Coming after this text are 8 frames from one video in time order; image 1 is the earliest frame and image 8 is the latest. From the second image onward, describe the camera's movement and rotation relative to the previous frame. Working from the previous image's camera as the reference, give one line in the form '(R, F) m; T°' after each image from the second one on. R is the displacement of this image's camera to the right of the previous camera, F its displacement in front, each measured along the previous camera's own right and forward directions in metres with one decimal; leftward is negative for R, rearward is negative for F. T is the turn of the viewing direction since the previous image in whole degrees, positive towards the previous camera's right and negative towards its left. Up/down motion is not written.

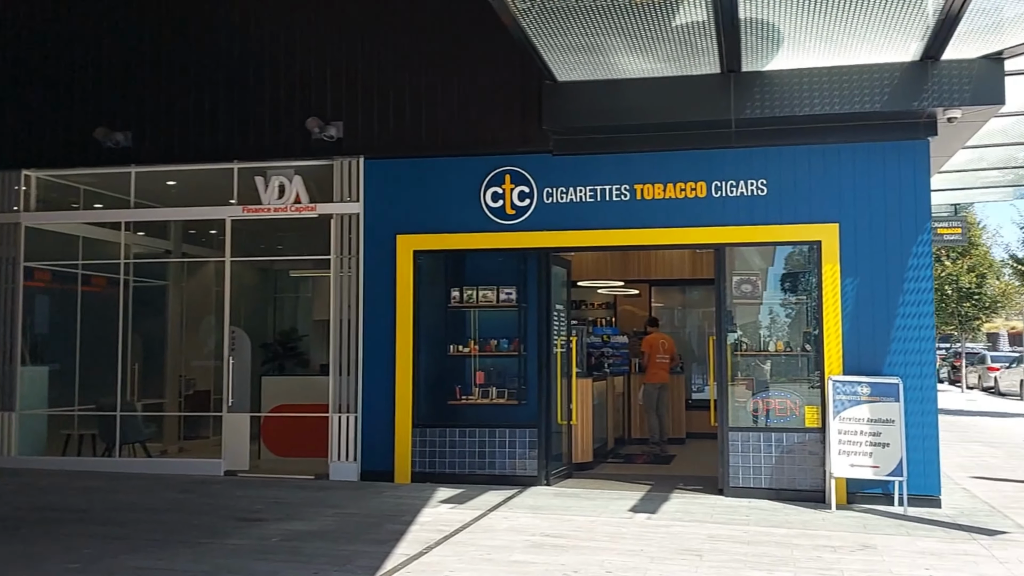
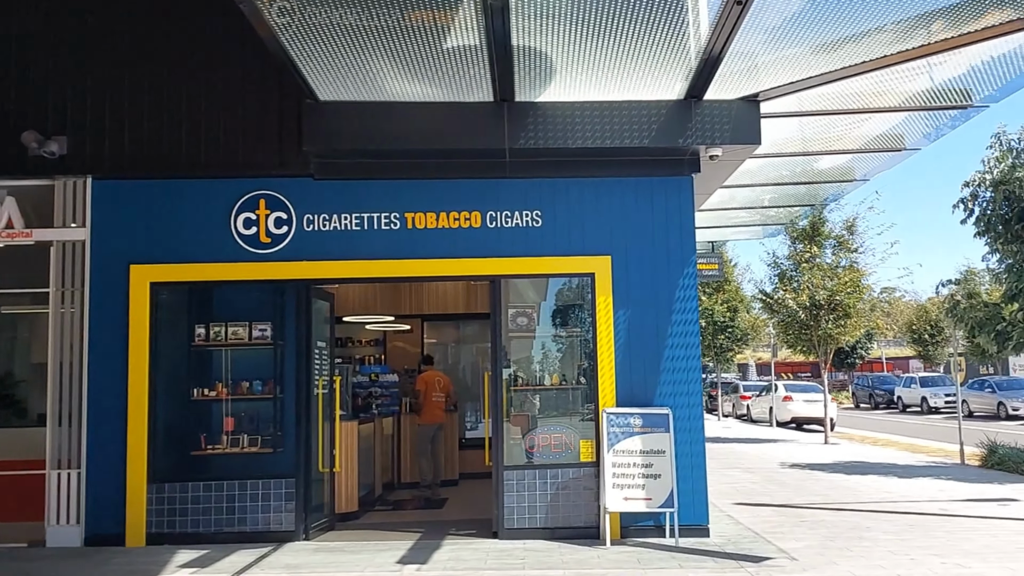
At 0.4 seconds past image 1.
(-0.3, +0.6) m; +16°
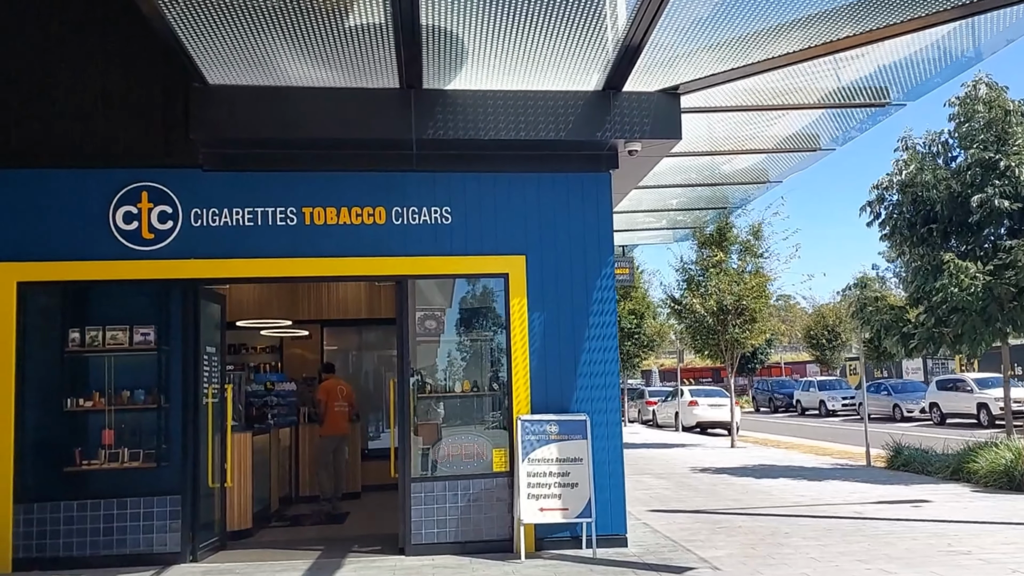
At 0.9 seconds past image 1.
(0.0, +0.5) m; +6°
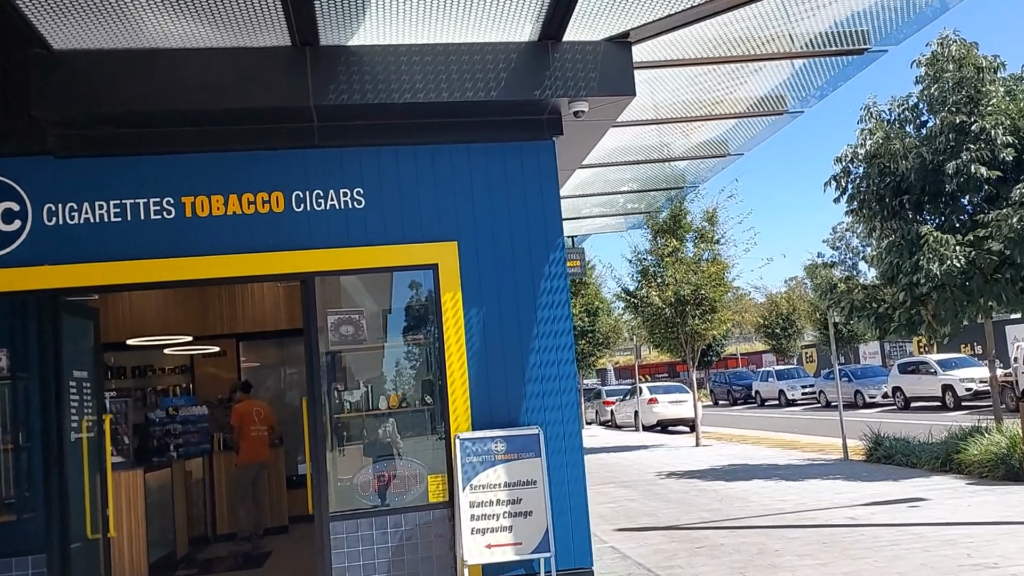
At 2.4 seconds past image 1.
(+0.2, +1.3) m; +3°
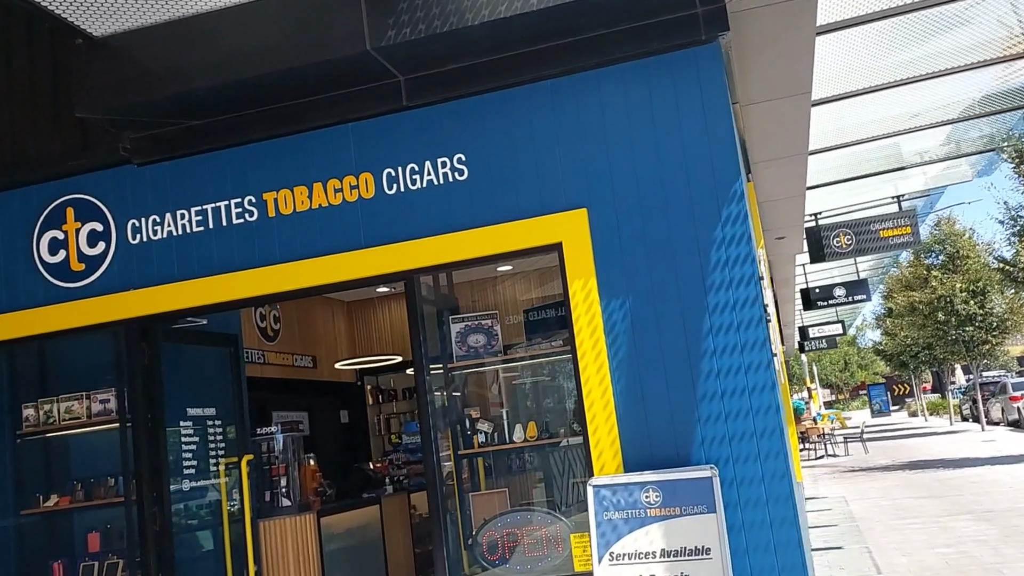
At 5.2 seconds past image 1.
(+1.2, +2.2) m; -24°
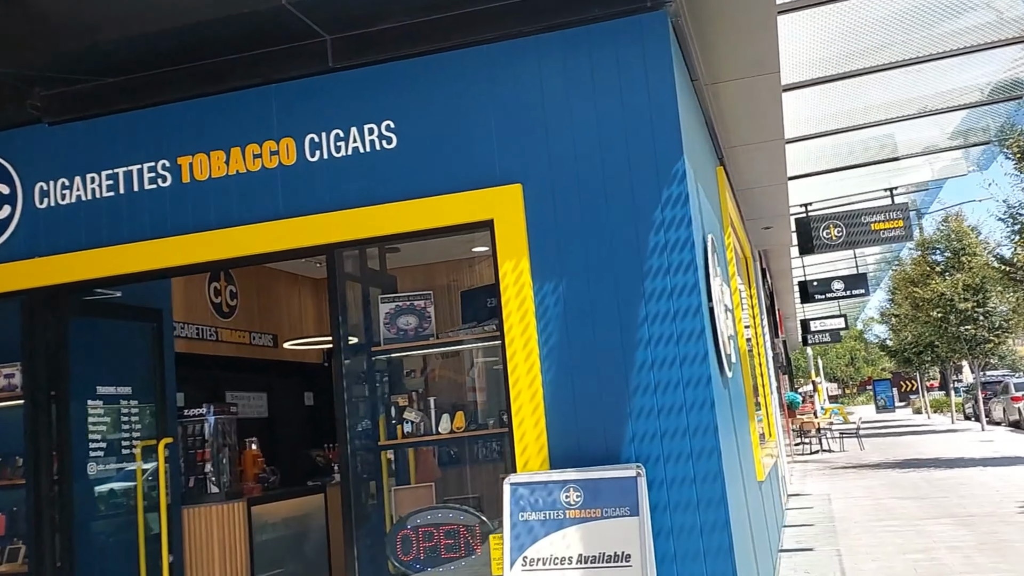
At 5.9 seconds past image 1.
(+0.4, +0.4) m; -1°
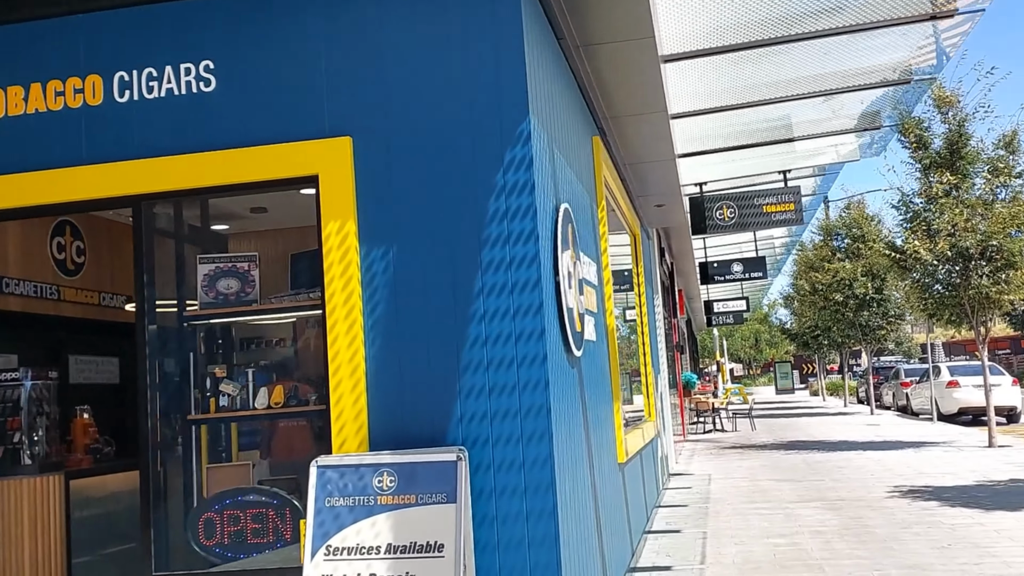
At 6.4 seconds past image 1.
(+0.4, +0.3) m; +5°
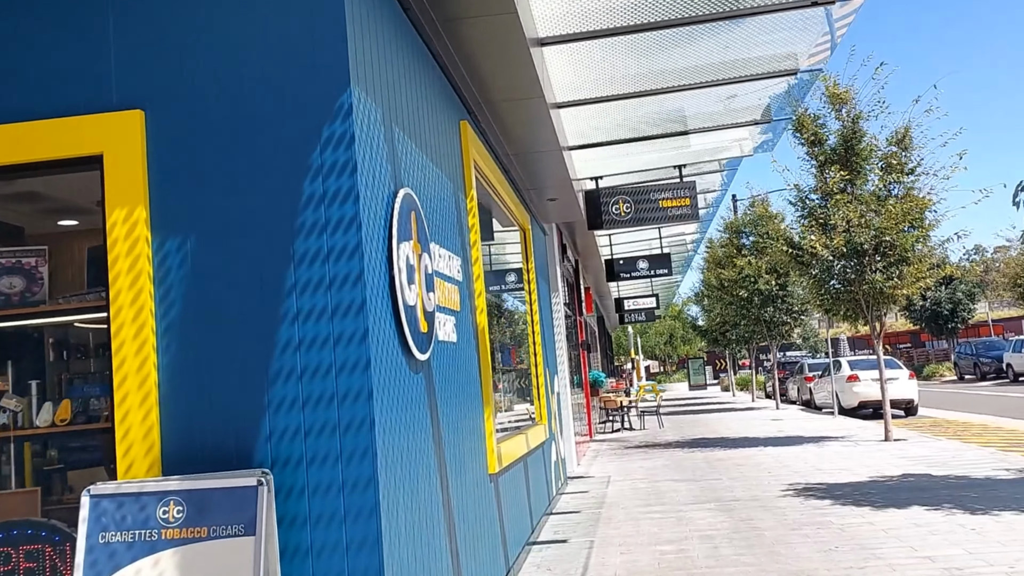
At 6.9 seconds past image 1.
(+0.4, +0.5) m; +5°
